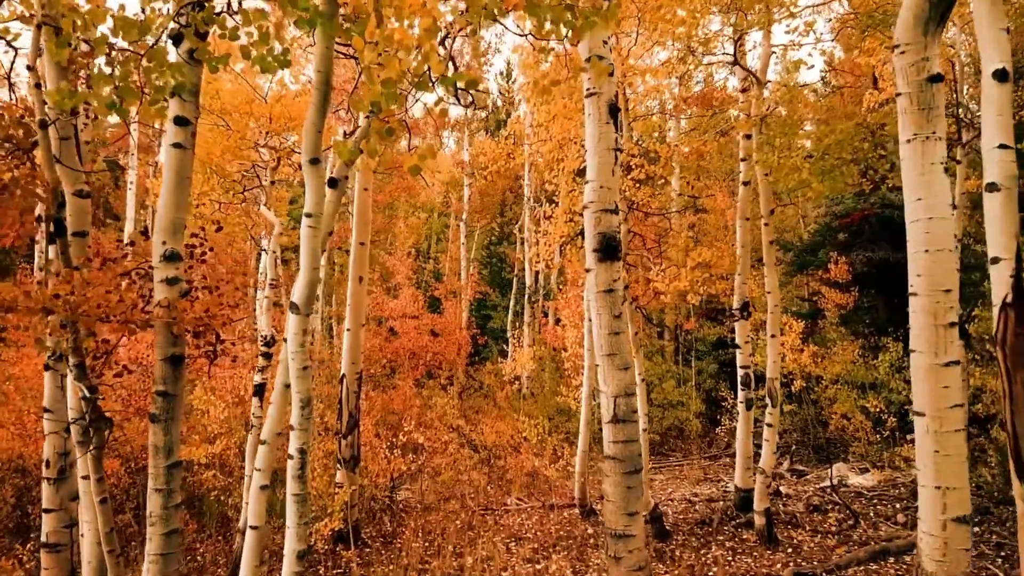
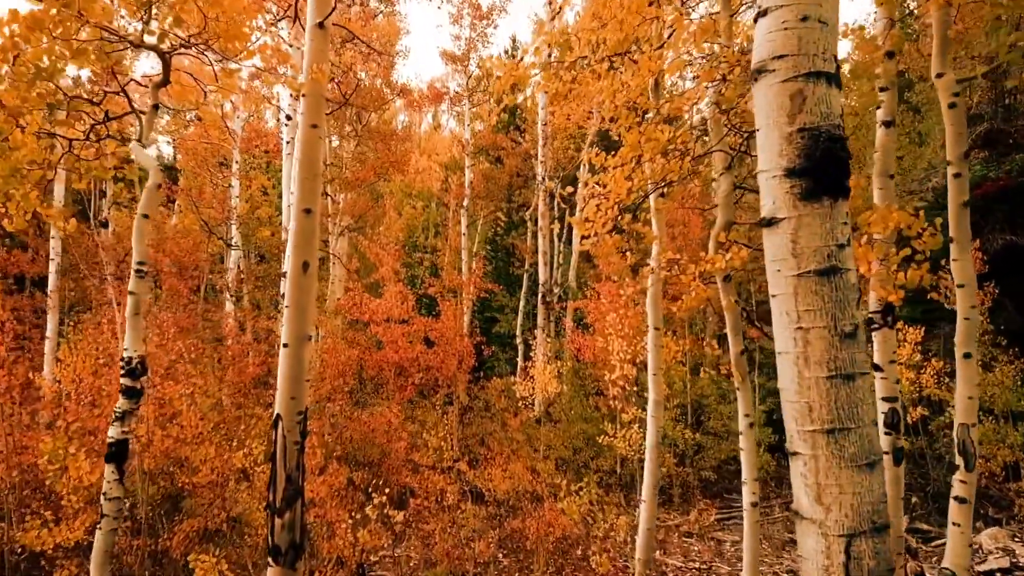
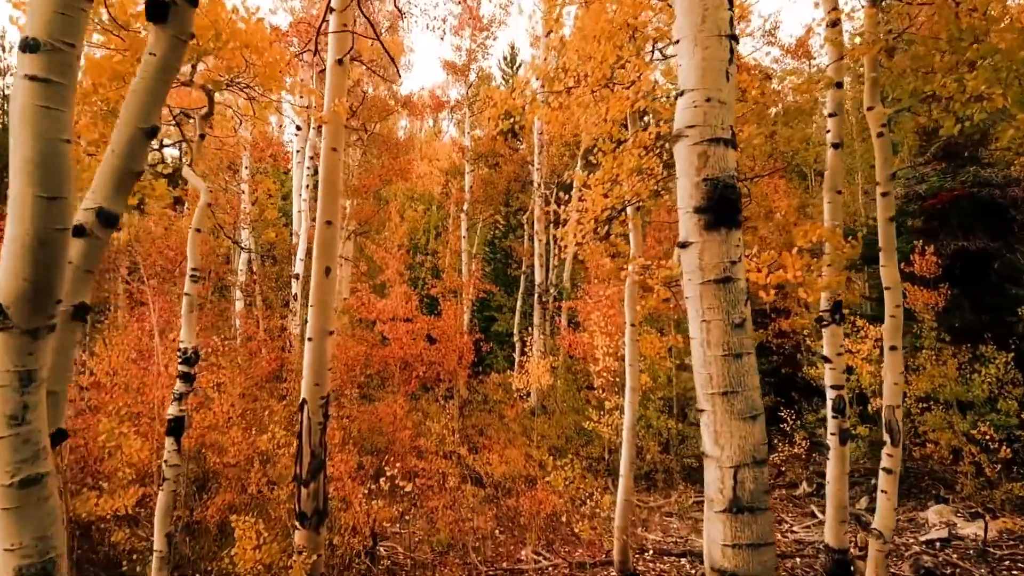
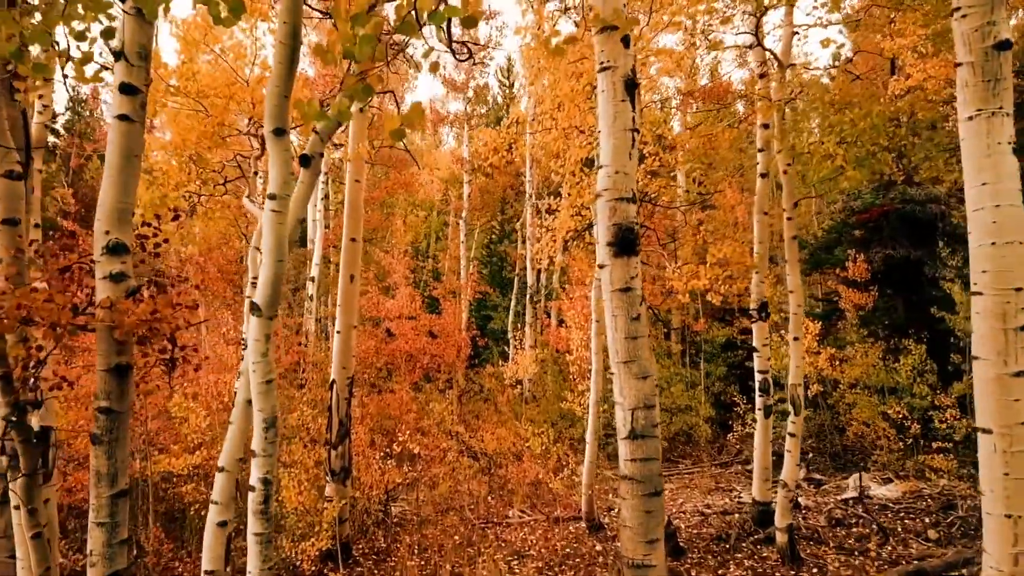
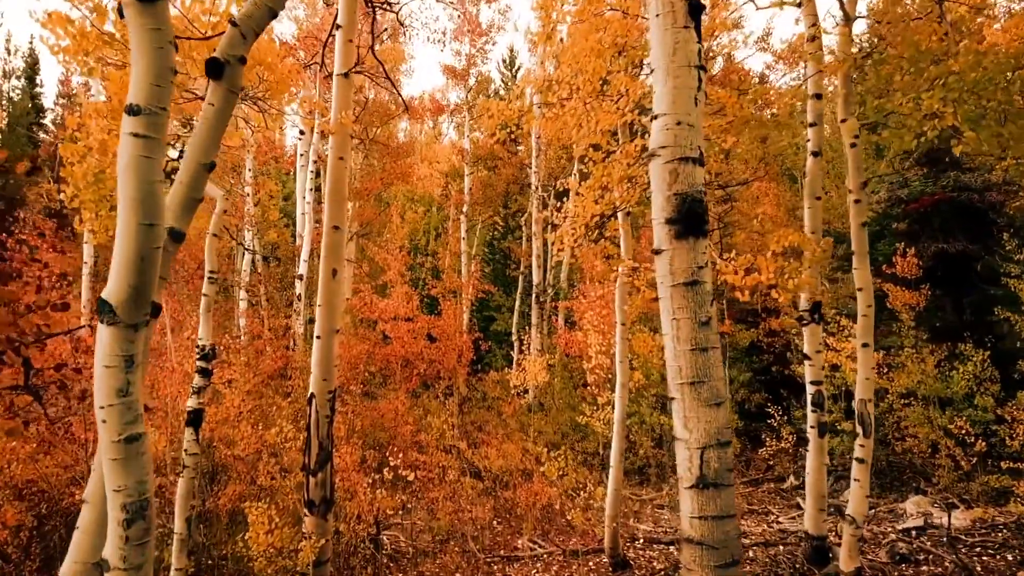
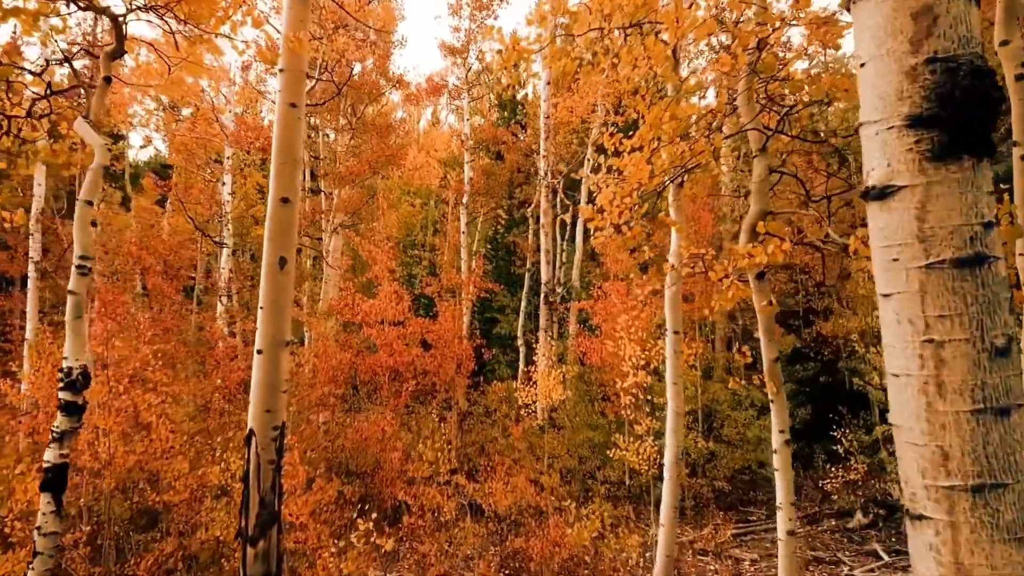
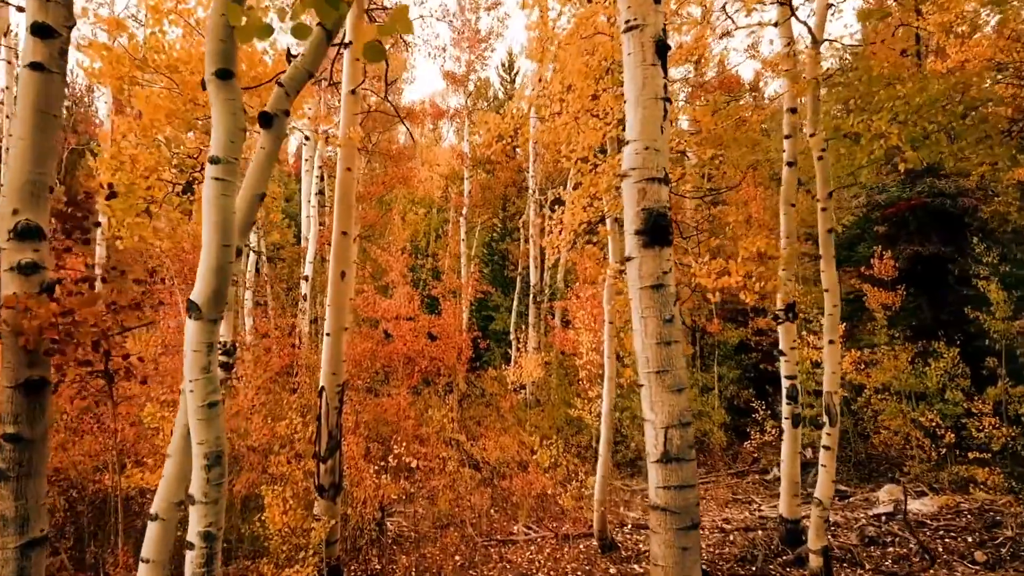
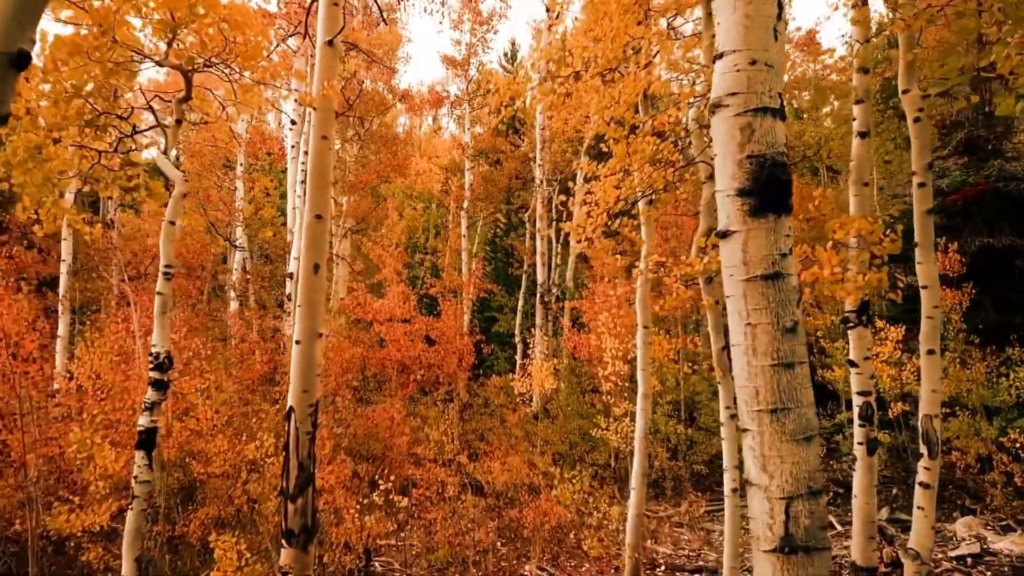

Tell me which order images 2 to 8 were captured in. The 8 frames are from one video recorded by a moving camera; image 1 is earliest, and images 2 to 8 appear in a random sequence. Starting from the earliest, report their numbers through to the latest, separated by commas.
4, 7, 5, 3, 8, 2, 6
